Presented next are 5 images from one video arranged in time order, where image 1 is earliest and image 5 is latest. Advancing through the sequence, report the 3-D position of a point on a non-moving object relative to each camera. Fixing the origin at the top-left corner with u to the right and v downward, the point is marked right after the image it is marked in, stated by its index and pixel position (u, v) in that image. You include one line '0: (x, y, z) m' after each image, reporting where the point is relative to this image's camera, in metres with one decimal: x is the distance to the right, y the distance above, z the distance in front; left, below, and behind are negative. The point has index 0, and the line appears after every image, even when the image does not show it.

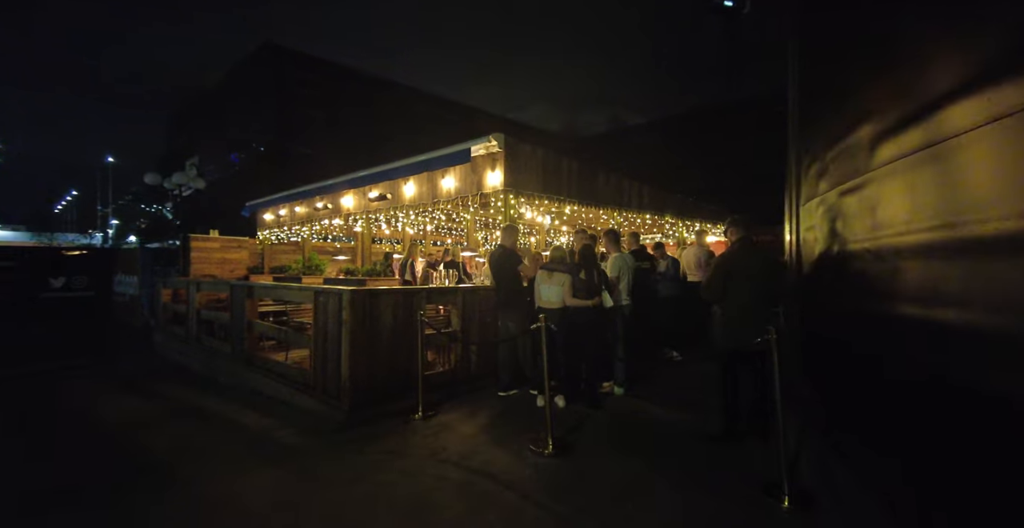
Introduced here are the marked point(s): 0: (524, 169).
0: (+0.2, +1.4, +7.0) m
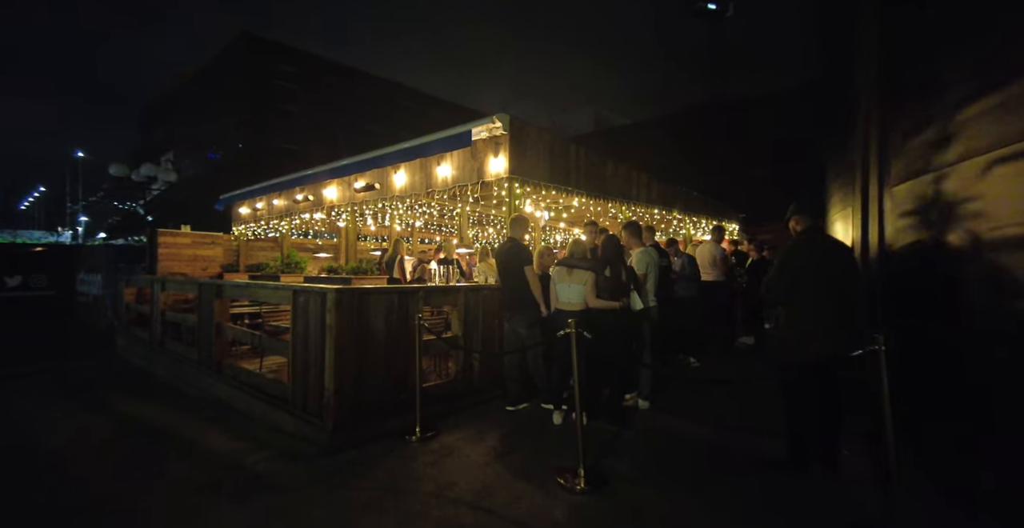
0: (+0.3, +1.5, +6.3) m
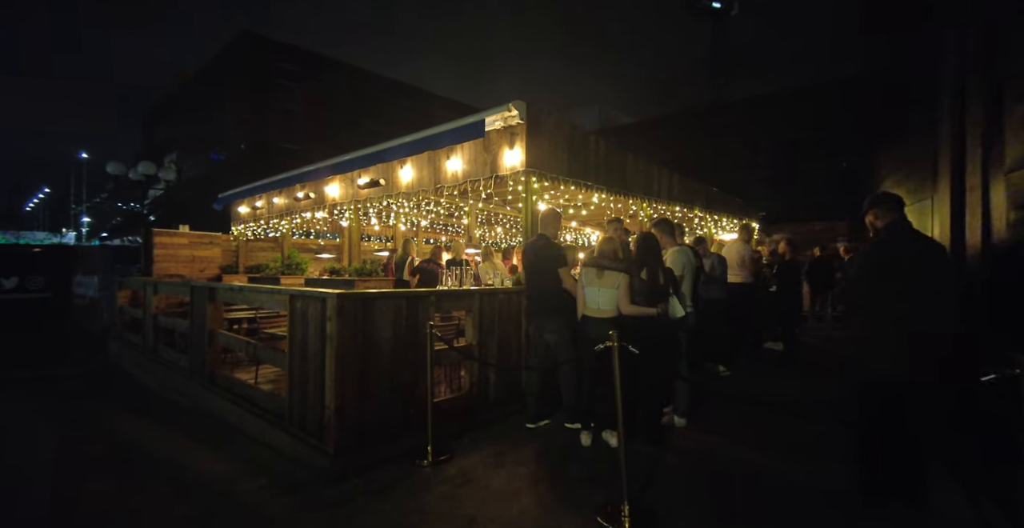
0: (+0.5, +1.5, +5.8) m
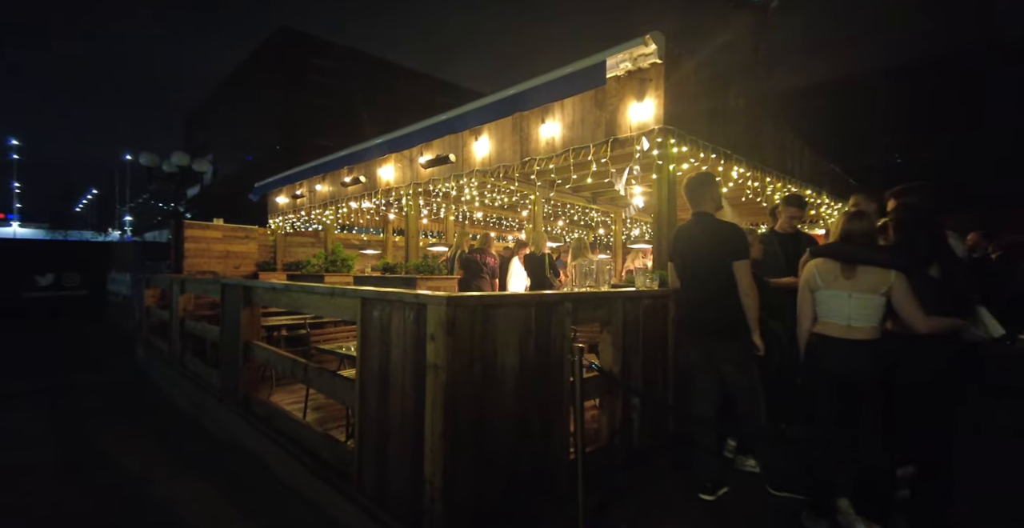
0: (+1.7, +1.5, +4.3) m
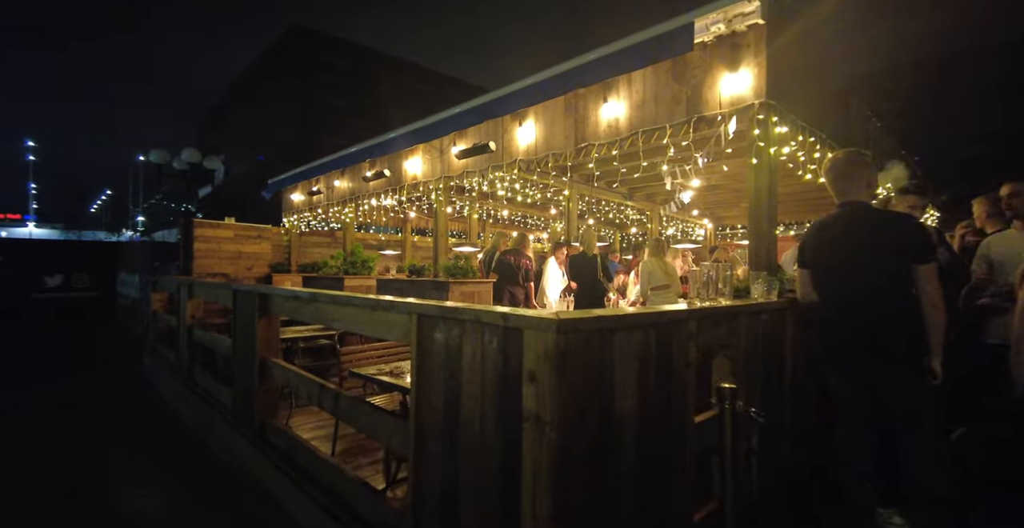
0: (+2.2, +1.5, +3.6) m
